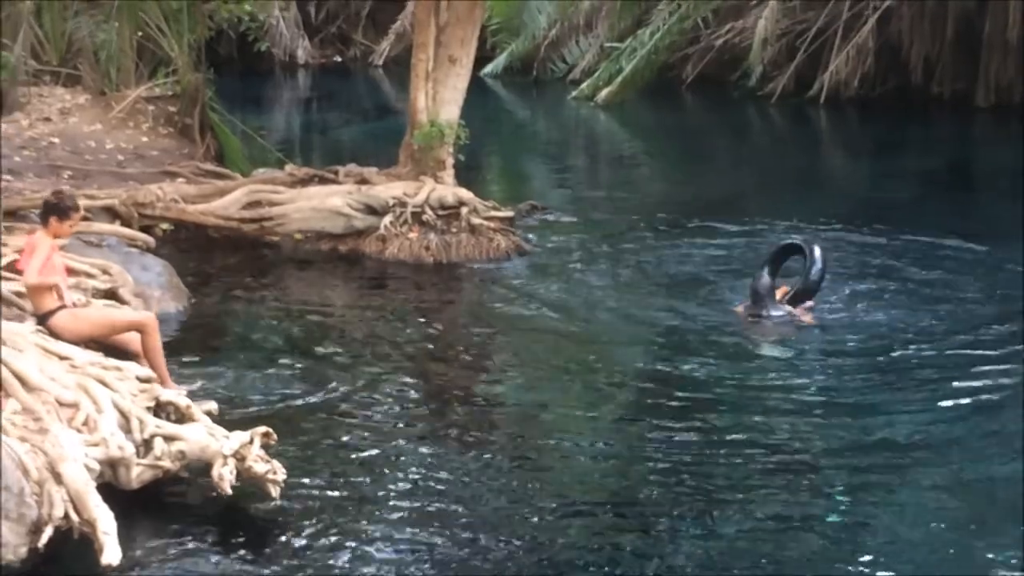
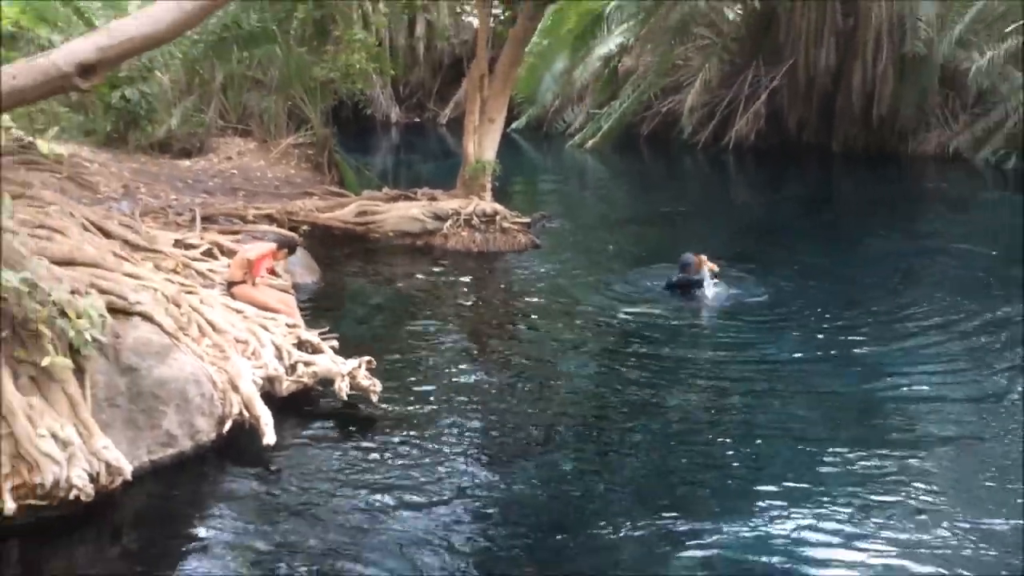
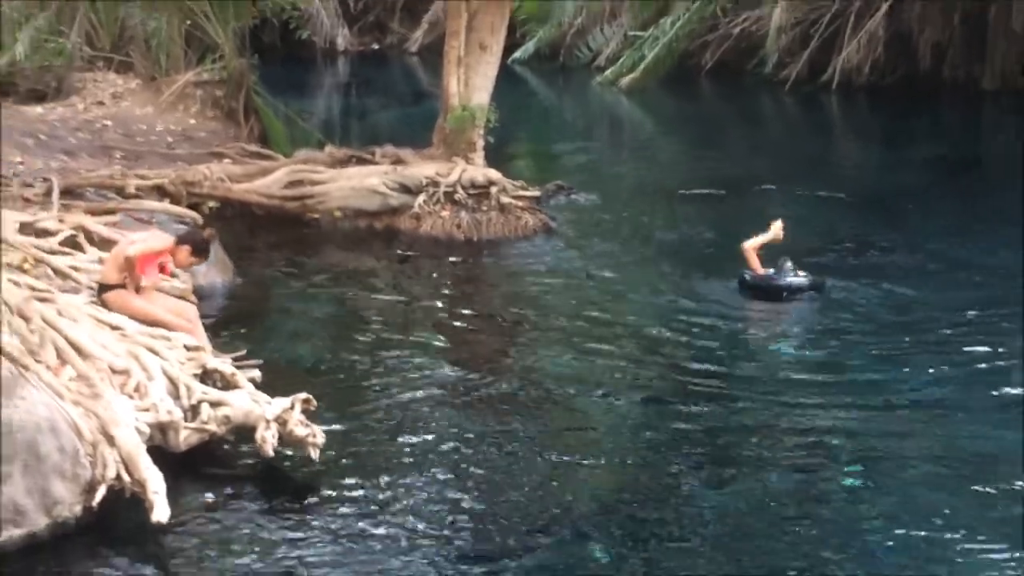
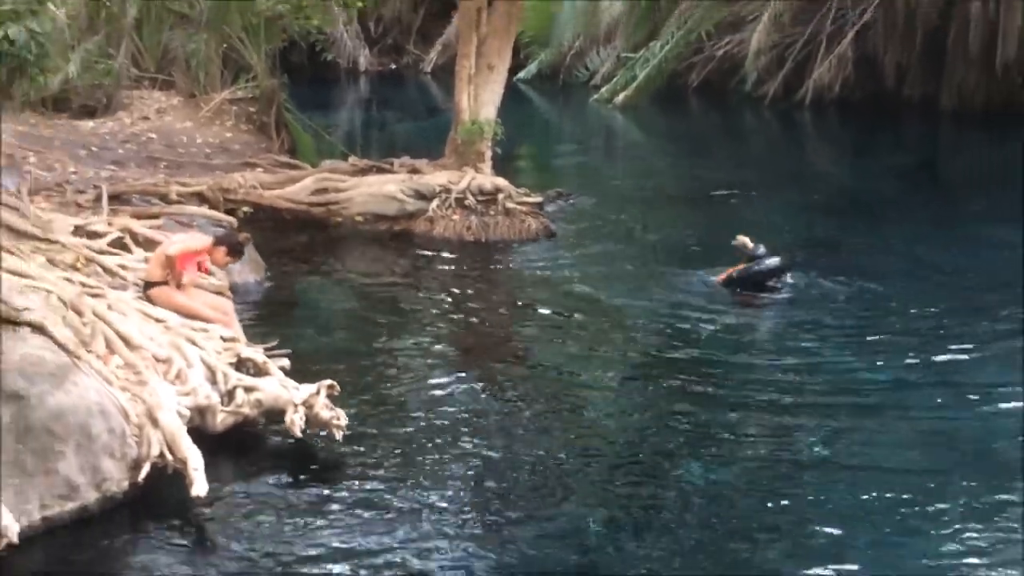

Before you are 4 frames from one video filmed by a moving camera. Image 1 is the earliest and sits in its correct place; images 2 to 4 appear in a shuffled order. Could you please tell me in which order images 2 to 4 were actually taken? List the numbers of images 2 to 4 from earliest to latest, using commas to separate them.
3, 4, 2
